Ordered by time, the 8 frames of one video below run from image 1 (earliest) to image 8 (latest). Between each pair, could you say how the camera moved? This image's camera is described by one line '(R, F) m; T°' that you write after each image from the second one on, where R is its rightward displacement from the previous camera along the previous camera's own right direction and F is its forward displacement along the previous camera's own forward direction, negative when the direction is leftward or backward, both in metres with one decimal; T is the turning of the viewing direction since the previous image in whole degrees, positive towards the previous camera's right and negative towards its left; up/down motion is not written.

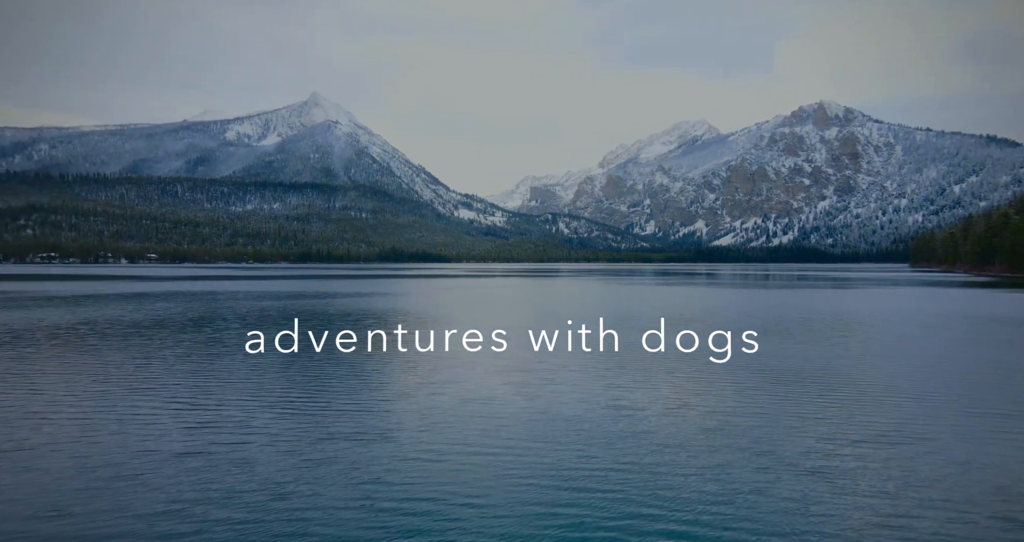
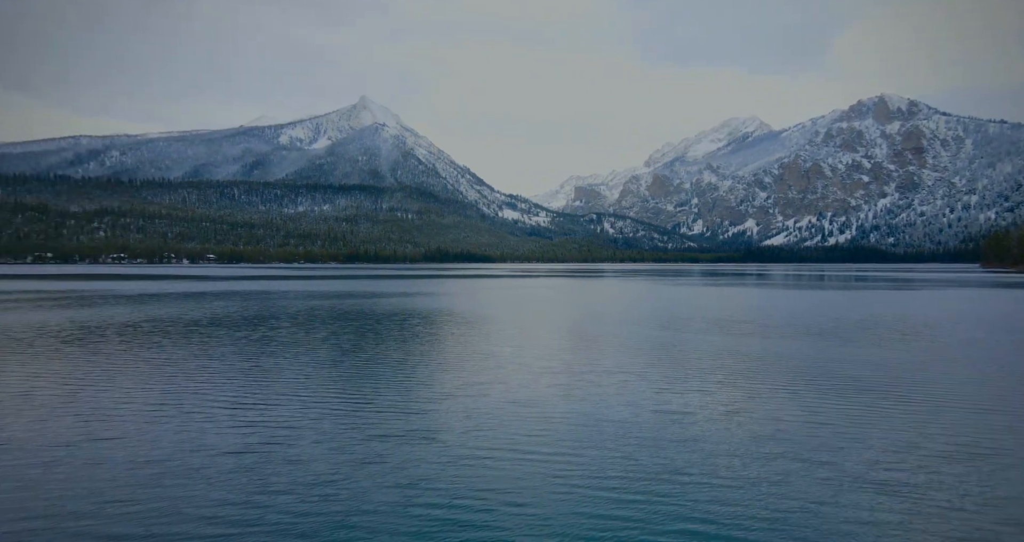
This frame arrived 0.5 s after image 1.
(0.0, +0.1) m; -3°
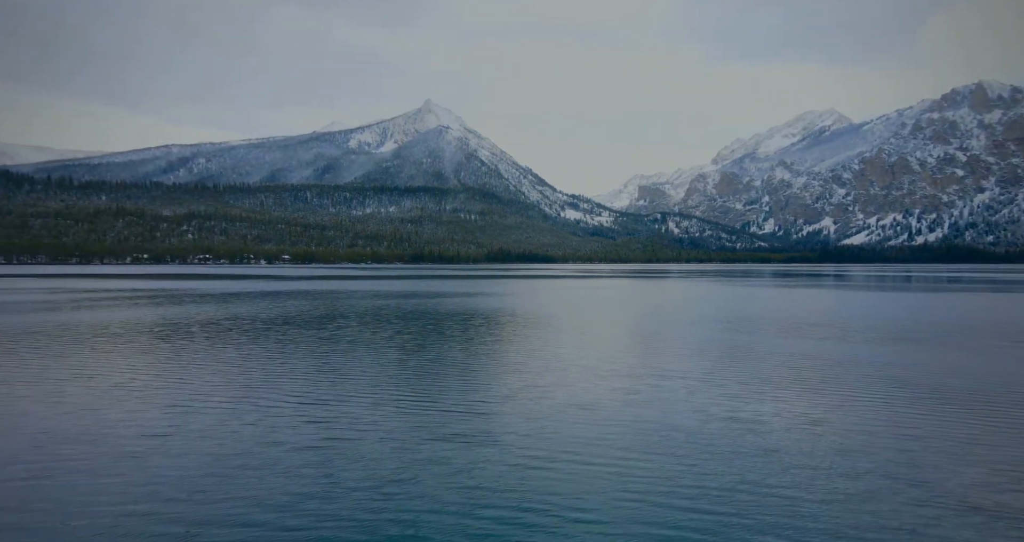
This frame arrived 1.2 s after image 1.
(0.0, +0.2) m; -5°
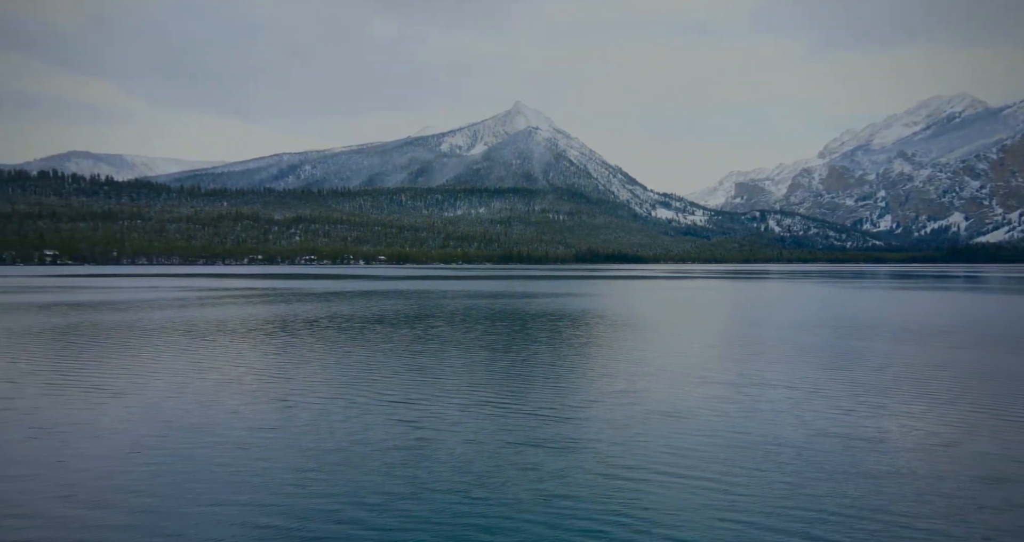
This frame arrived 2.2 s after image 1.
(0.0, +0.4) m; -7°
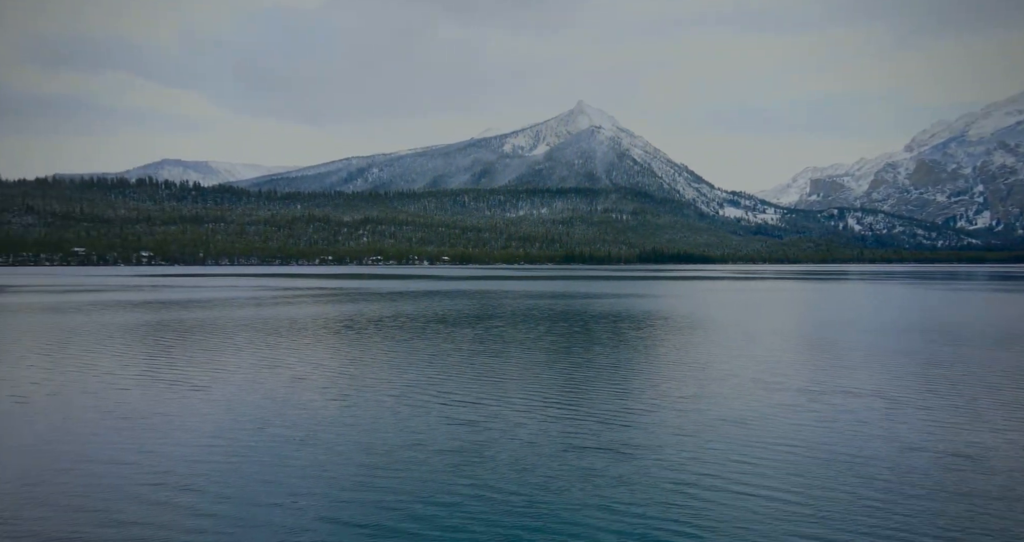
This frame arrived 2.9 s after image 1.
(0.0, +0.4) m; -5°
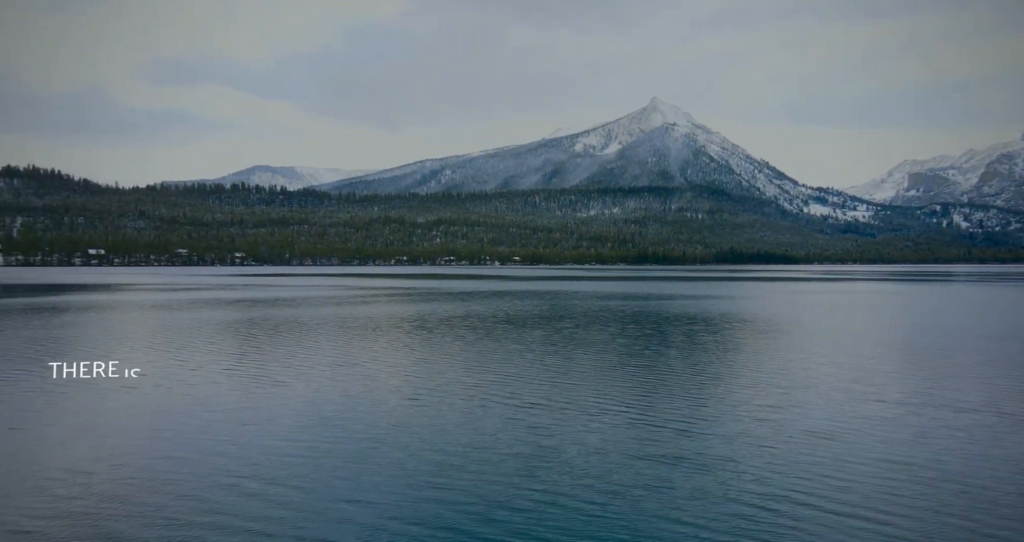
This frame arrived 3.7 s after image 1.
(0.0, +0.6) m; -5°
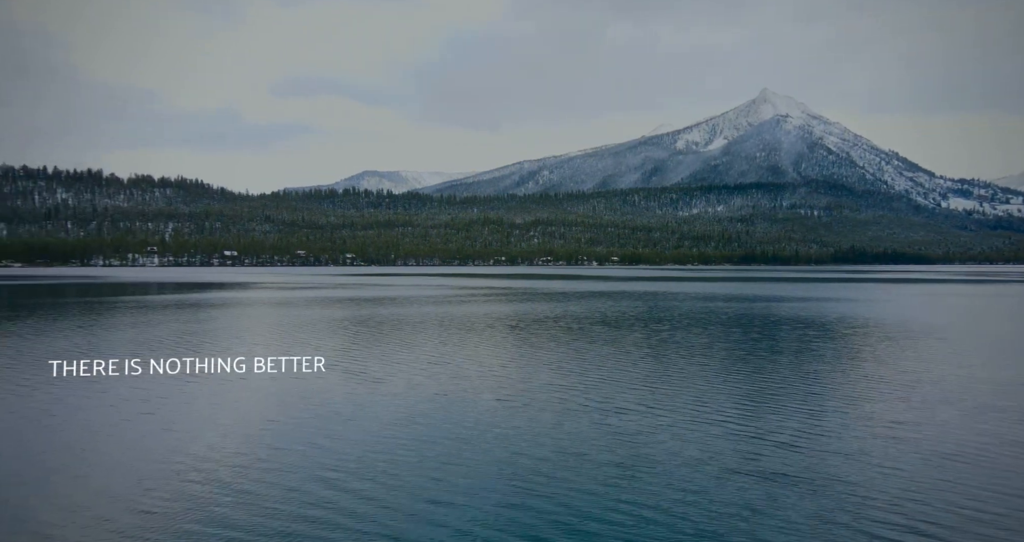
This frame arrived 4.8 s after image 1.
(-0.2, +1.1) m; -7°
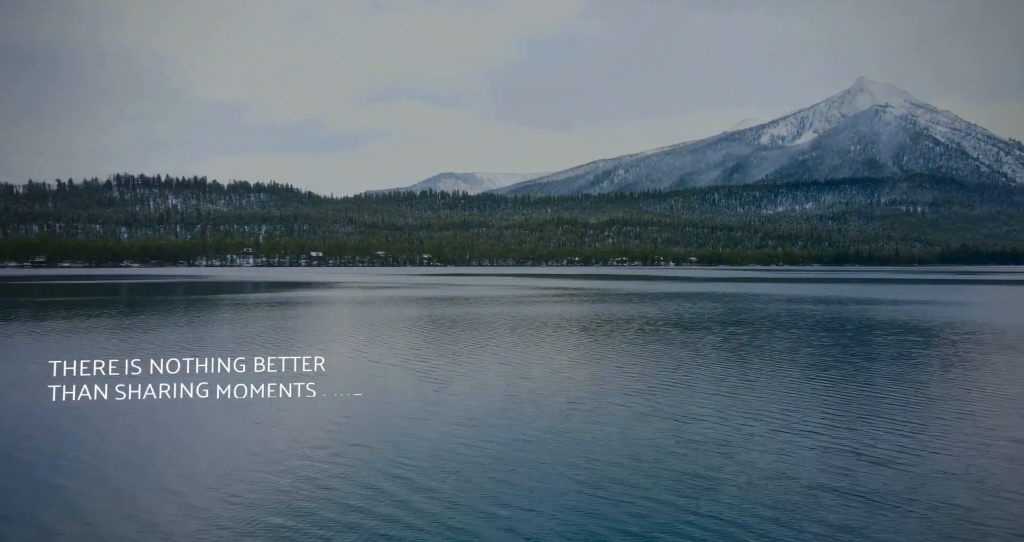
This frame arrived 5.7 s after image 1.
(-0.2, +1.1) m; -6°
